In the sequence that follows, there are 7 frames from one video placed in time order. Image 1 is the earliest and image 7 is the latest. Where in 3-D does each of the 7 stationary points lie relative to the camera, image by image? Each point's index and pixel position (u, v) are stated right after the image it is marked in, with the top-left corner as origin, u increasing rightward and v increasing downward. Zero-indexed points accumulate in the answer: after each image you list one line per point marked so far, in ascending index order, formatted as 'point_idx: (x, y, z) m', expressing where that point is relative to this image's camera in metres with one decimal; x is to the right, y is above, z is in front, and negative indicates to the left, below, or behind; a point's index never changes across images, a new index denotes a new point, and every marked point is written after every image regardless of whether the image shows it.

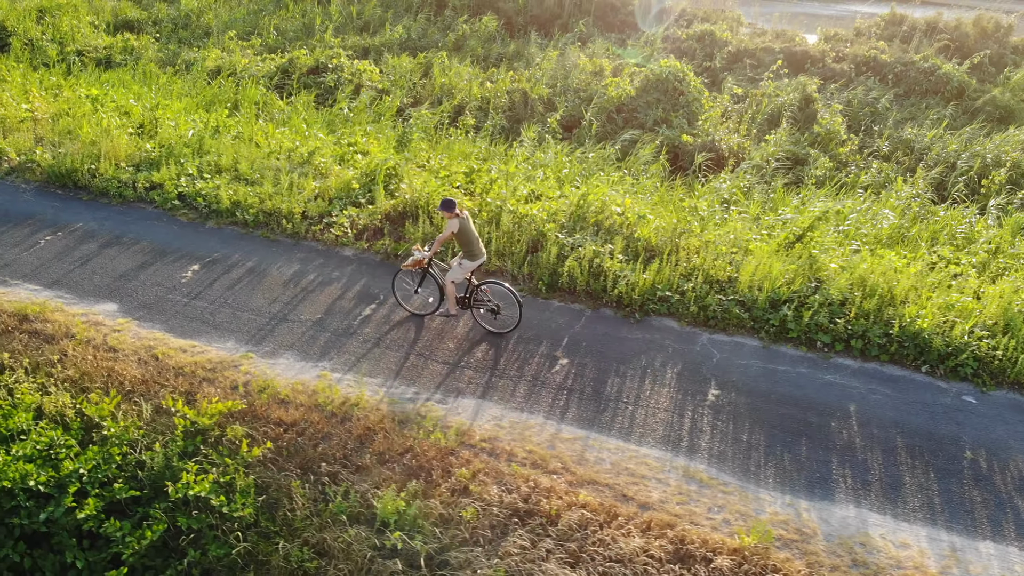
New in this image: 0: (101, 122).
0: (-5.1, +2.1, +11.7) m
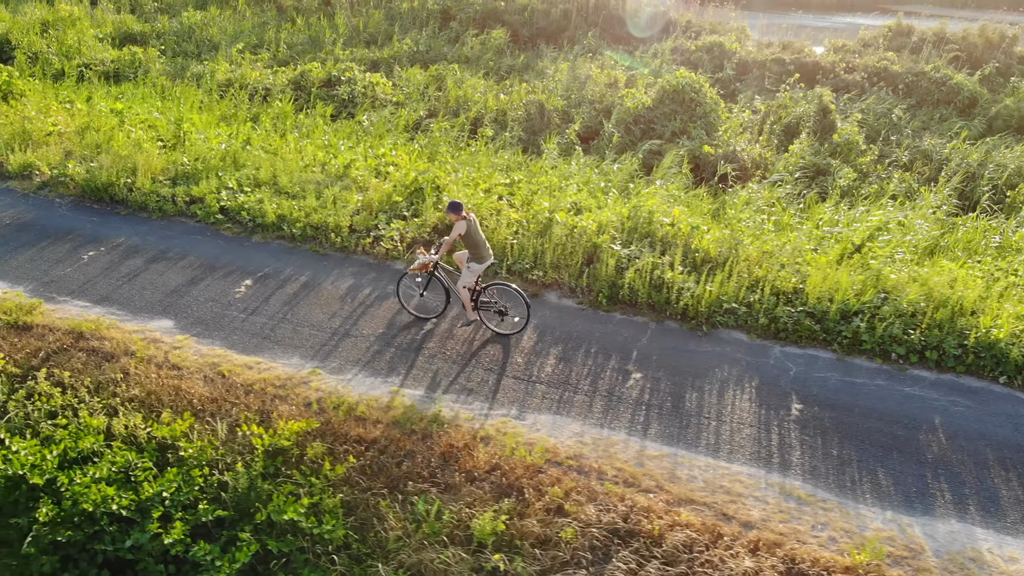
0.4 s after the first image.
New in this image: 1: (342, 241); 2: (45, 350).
0: (-4.7, +1.9, +11.5) m
1: (-1.6, +0.5, +9.0) m
2: (-3.5, -0.4, +7.0) m
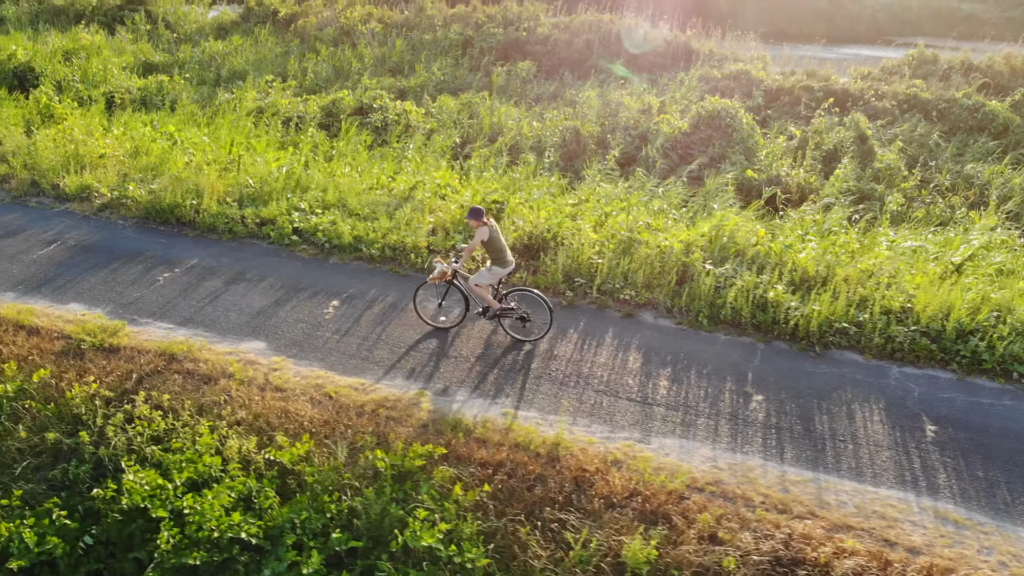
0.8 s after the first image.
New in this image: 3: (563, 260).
0: (-3.9, +1.6, +11.2) m
1: (-0.8, +0.2, +8.7) m
2: (-2.7, -0.6, +6.6) m
3: (+0.4, +0.2, +8.3) m
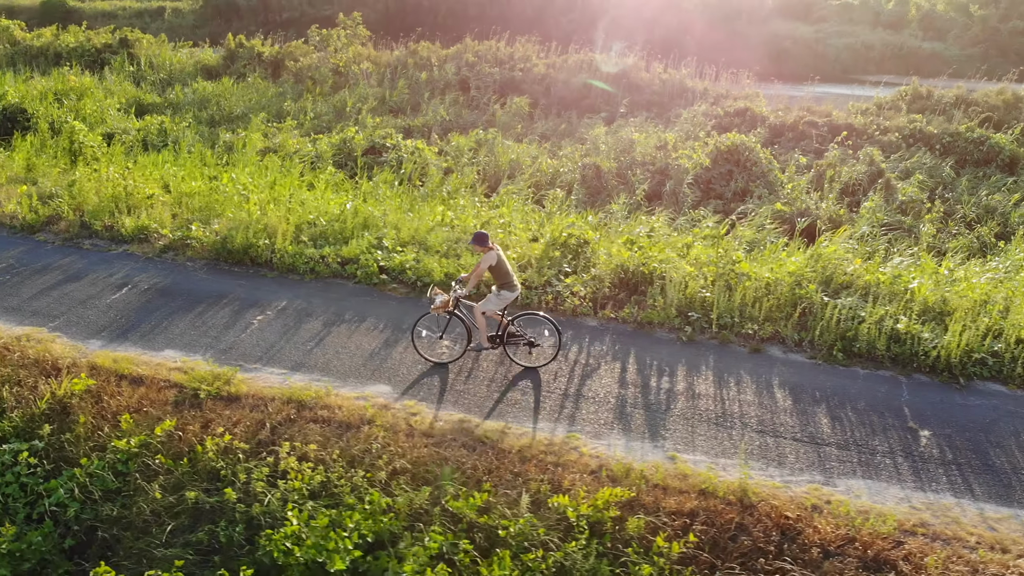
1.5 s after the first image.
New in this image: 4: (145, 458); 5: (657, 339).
0: (-3.2, +1.1, +10.8) m
1: (+0.1, -0.1, +8.4) m
2: (-1.6, -0.9, +6.1) m
3: (+1.4, -0.1, +8.0) m
4: (-2.3, -1.1, +5.8) m
5: (+1.2, -0.4, +7.6) m
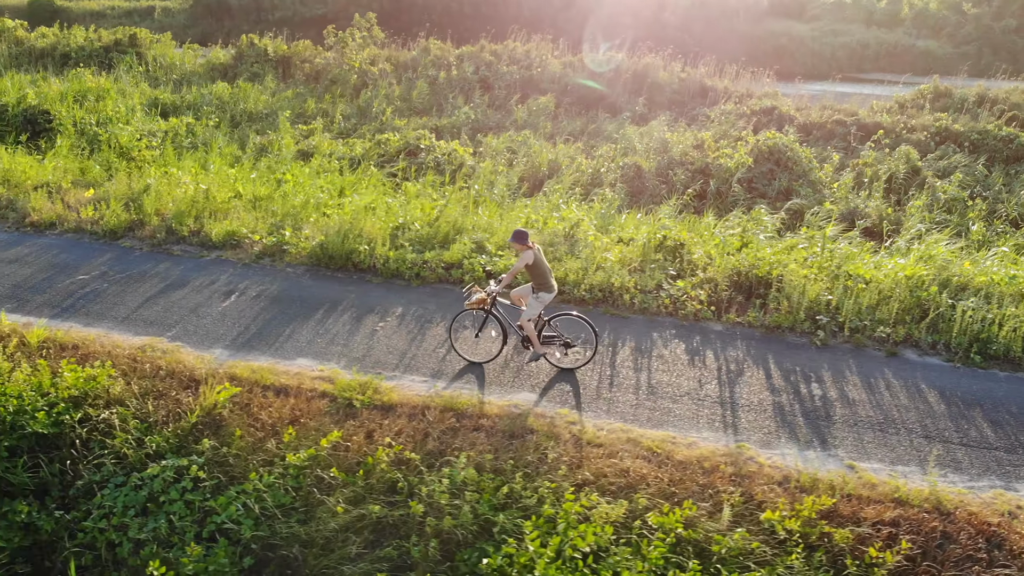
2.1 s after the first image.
0: (-2.2, +1.0, +10.6) m
1: (+1.1, -0.1, +8.3) m
2: (-0.5, -0.9, +6.0) m
3: (+2.4, -0.1, +7.9) m
4: (-1.2, -1.1, +5.7) m
5: (+2.2, -0.4, +7.5) m
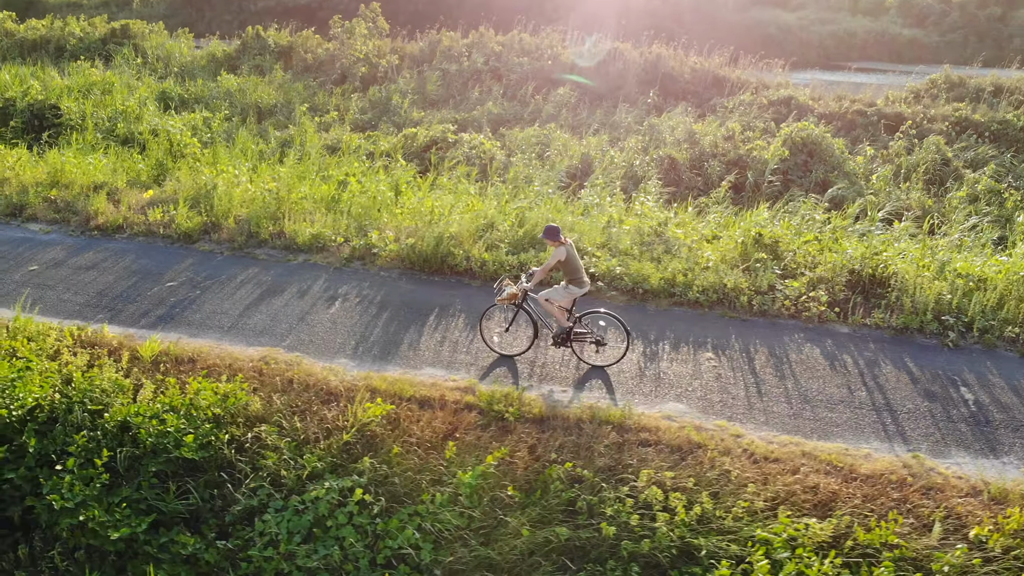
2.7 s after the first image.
0: (-1.4, +1.0, +10.2) m
1: (+2.0, -0.1, +8.1) m
2: (+0.5, -1.0, +5.7) m
3: (+3.3, -0.1, +7.8) m
4: (-0.1, -1.2, +5.4) m
5: (+3.2, -0.4, +7.3) m
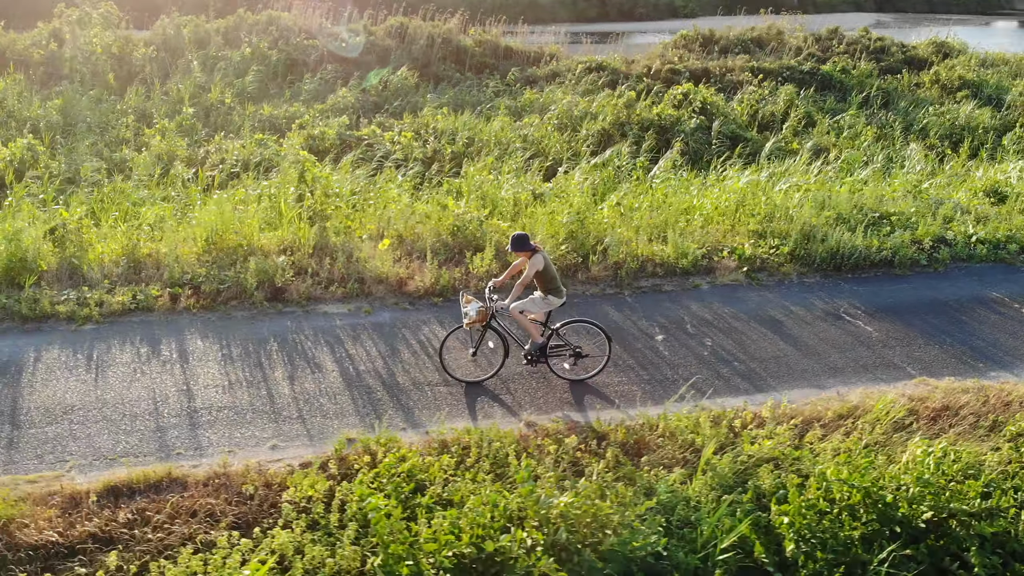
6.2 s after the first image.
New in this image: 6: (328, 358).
0: (+1.4, +0.8, +9.3) m
1: (+5.5, +0.4, +9.0) m
2: (+5.4, -0.7, +6.3) m
3: (+6.8, +0.7, +9.3) m
4: (+5.1, -1.0, +5.7) m
5: (+6.9, +0.3, +8.9) m
6: (-1.3, -0.5, +6.4) m
